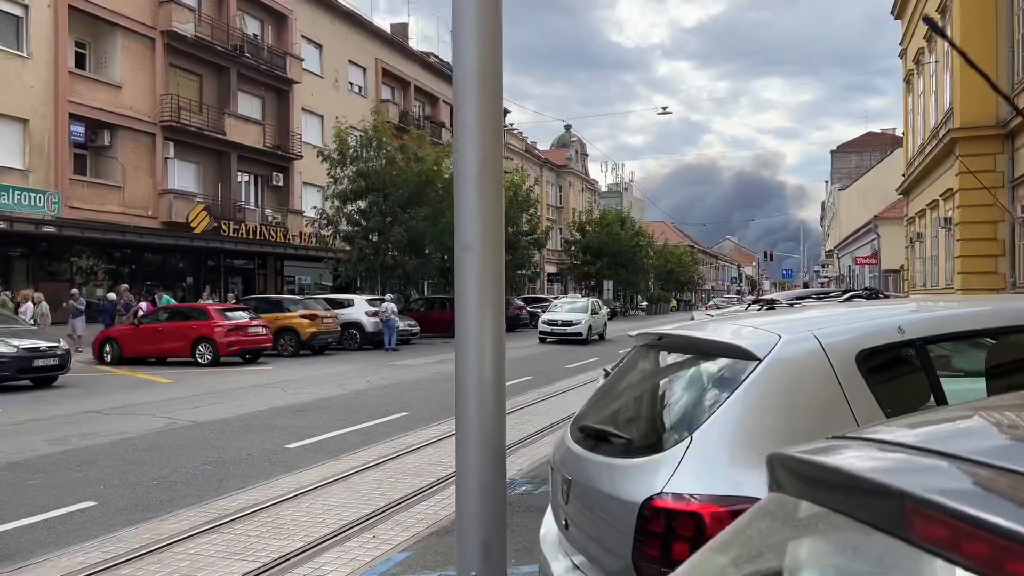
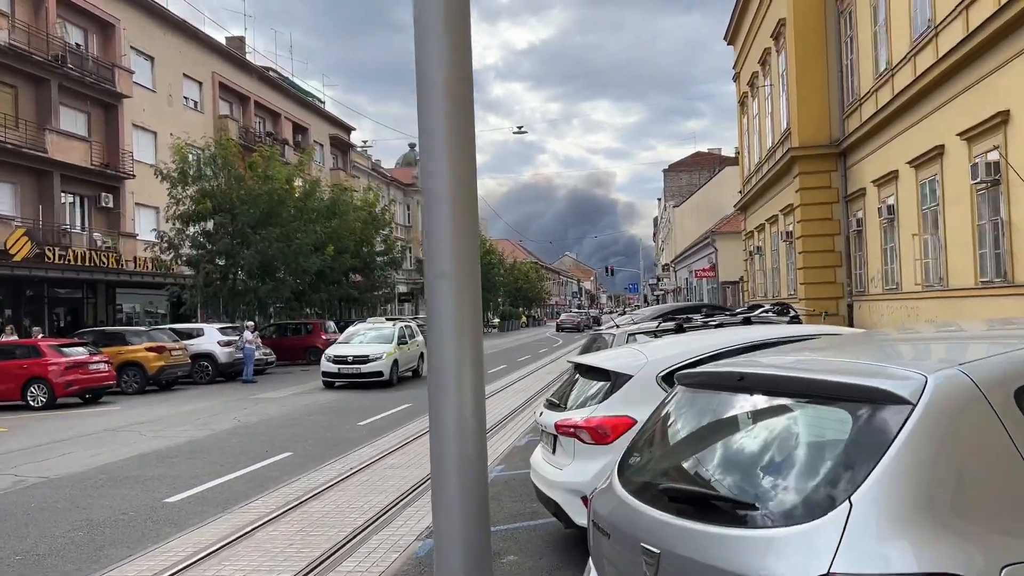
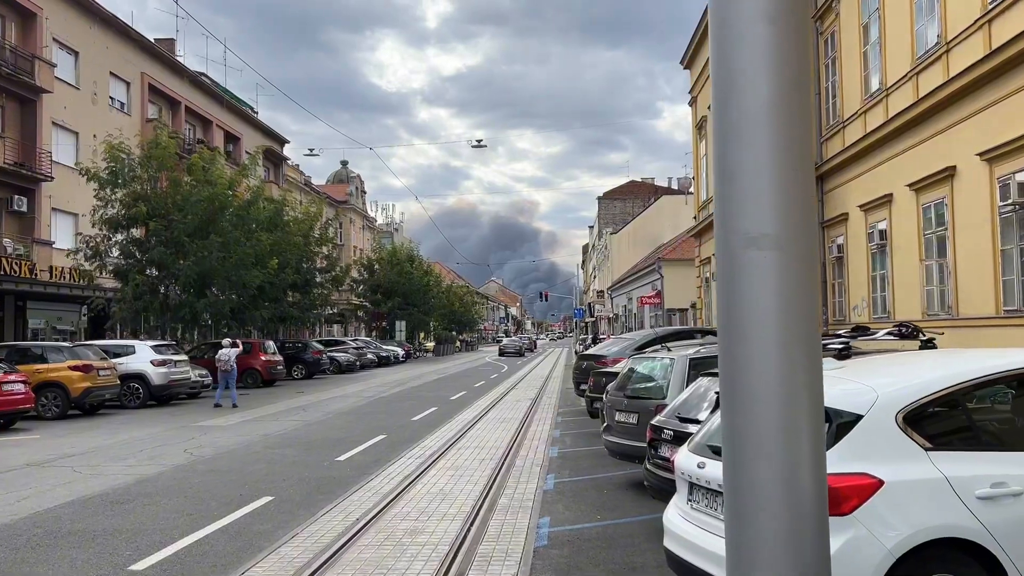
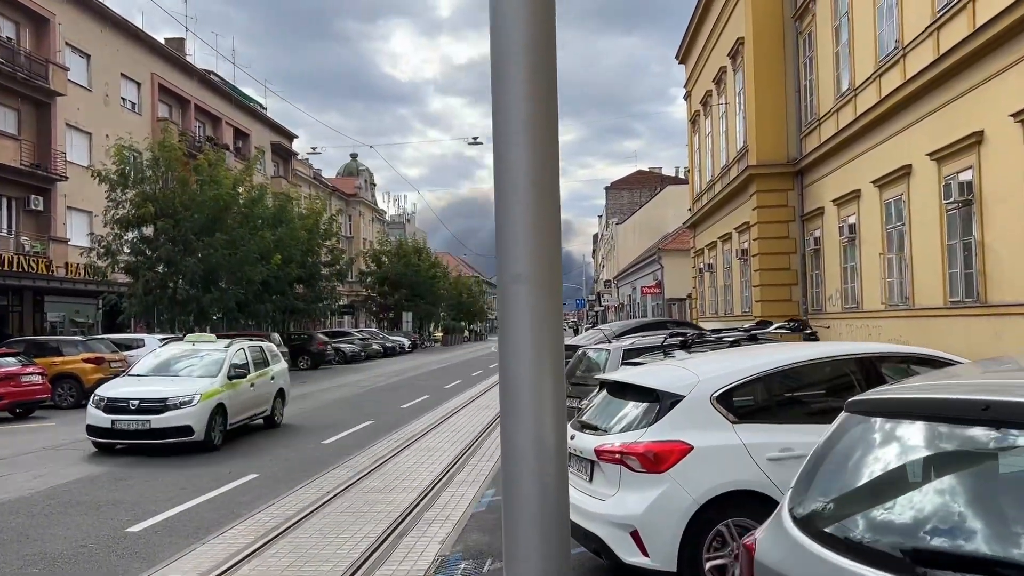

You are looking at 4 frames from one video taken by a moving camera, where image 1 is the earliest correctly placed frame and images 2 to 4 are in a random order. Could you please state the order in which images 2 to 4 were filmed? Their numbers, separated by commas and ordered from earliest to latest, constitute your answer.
2, 4, 3
